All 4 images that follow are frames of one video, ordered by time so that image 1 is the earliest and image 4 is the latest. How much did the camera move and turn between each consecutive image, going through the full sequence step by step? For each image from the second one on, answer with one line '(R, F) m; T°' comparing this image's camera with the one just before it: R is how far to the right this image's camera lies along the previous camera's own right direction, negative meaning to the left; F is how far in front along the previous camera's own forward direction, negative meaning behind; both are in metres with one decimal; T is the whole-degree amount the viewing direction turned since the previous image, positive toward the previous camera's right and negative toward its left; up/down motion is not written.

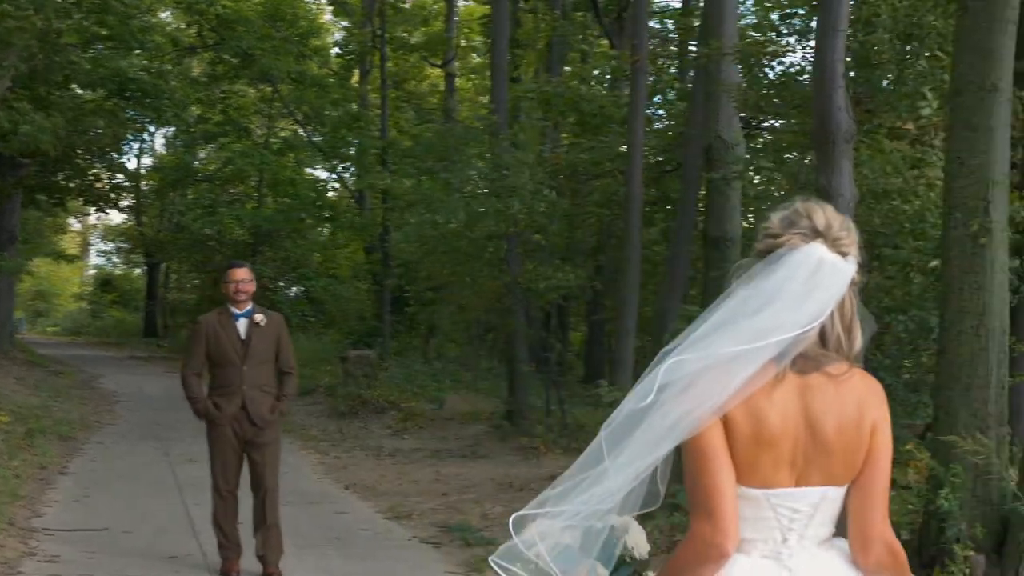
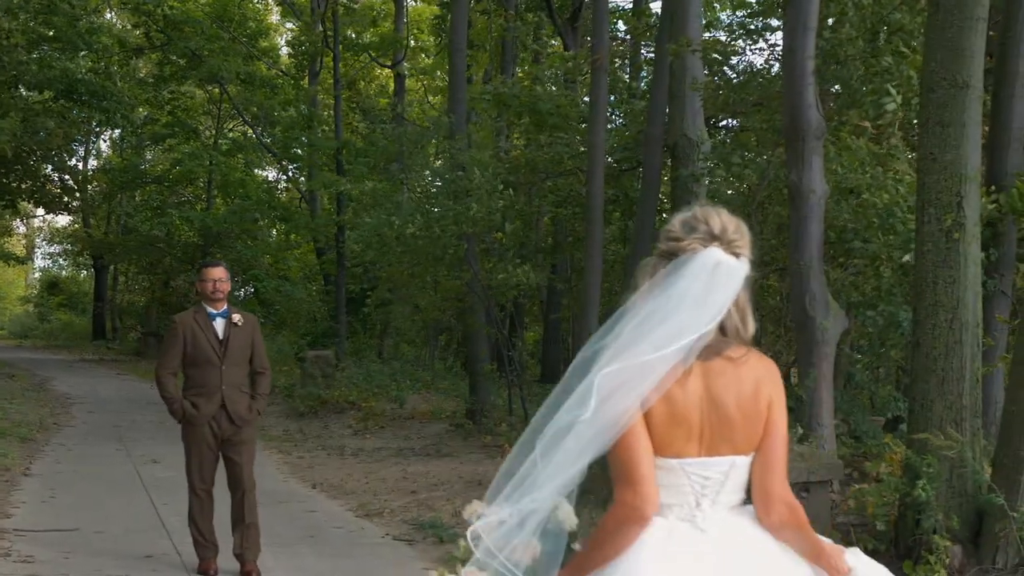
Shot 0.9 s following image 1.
(-0.2, -0.1) m; +2°
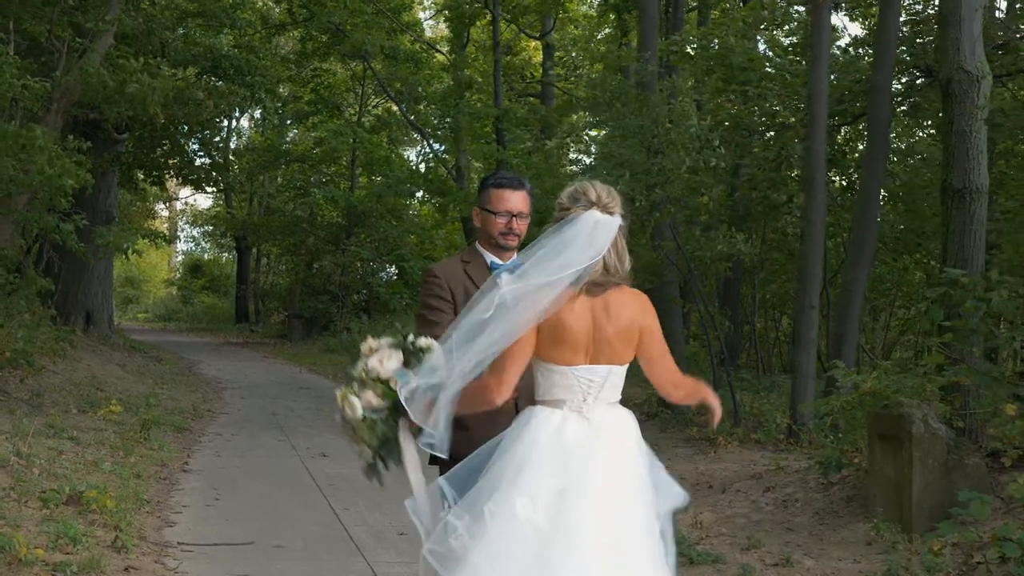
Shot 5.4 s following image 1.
(-0.8, +1.6) m; -6°
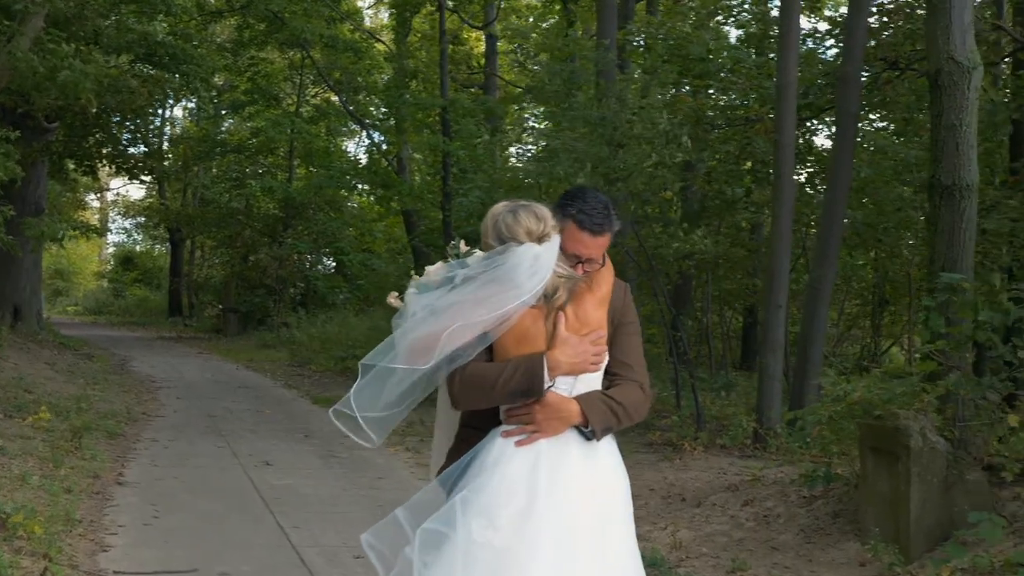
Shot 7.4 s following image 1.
(-0.2, +0.6) m; +3°
